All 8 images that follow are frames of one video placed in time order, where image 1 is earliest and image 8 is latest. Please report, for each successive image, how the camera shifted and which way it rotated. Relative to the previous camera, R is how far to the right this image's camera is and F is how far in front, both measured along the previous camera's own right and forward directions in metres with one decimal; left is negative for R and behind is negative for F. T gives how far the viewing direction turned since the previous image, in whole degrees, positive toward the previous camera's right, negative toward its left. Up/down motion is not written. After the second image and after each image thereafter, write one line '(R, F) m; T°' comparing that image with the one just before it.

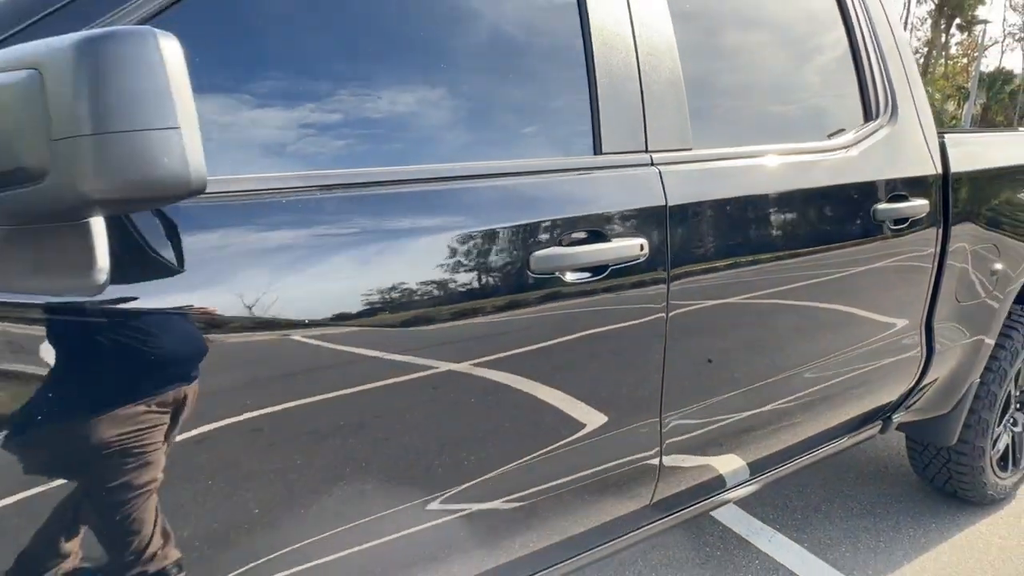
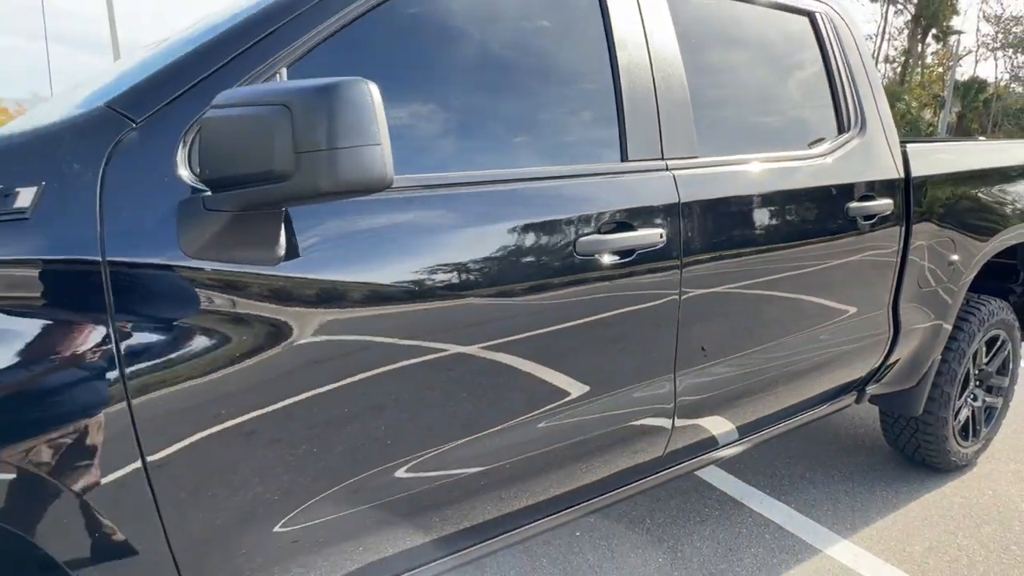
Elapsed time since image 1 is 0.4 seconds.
(-0.2, -0.3) m; +1°
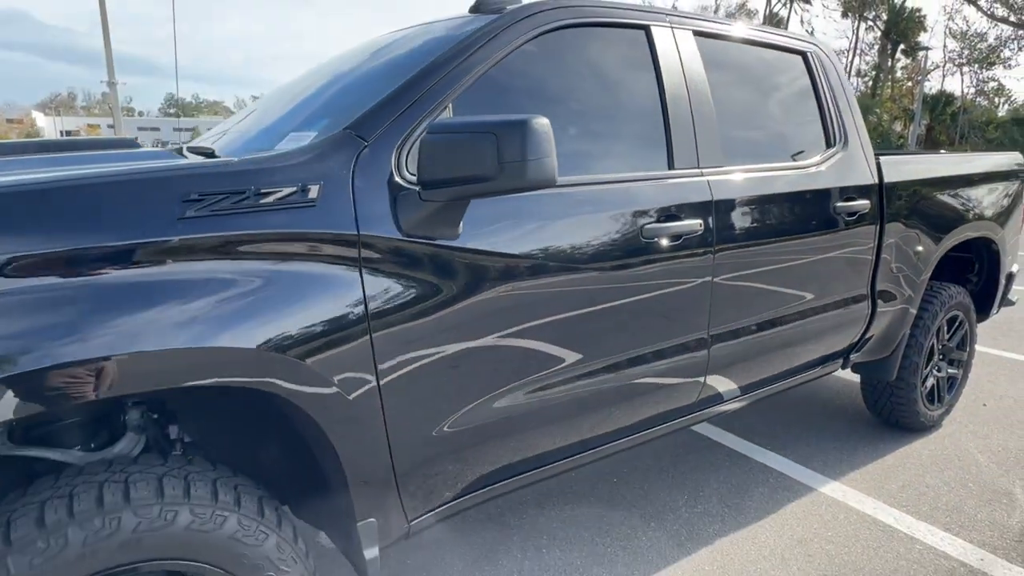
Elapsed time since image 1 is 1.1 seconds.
(-0.3, -0.5) m; +2°
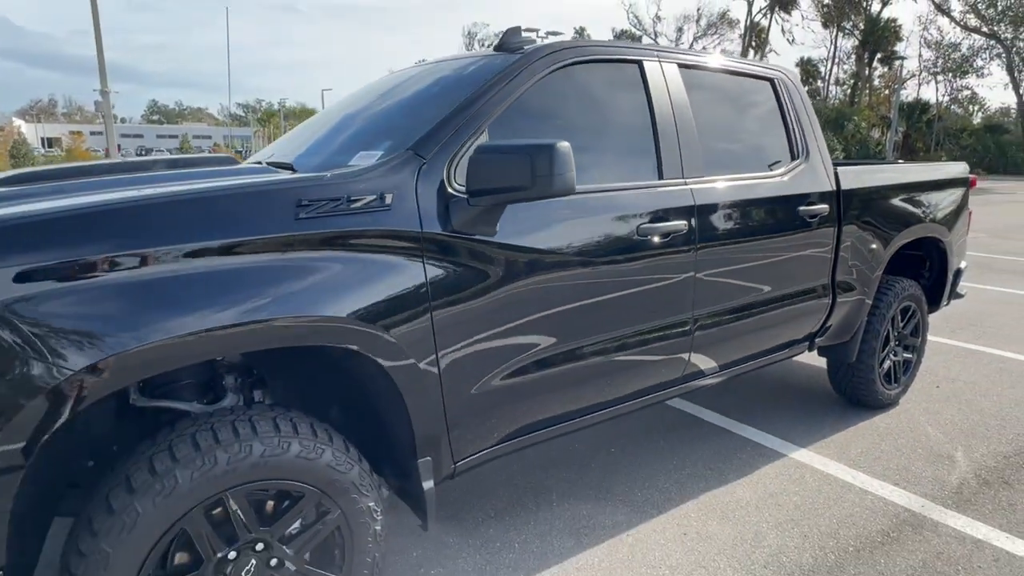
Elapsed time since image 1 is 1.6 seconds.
(-0.1, -0.5) m; +1°
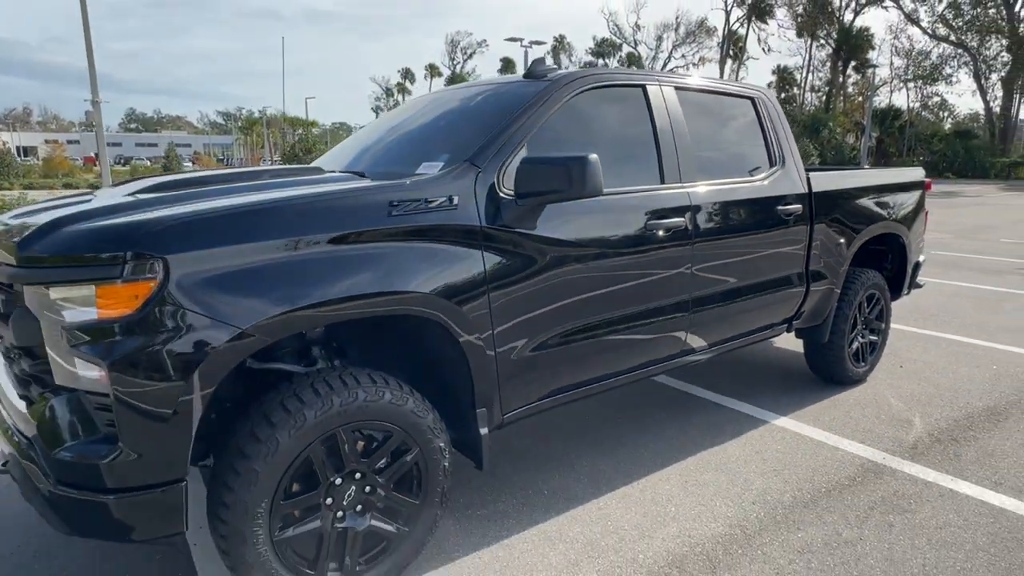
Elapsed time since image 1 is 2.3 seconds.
(-0.2, -0.5) m; +2°
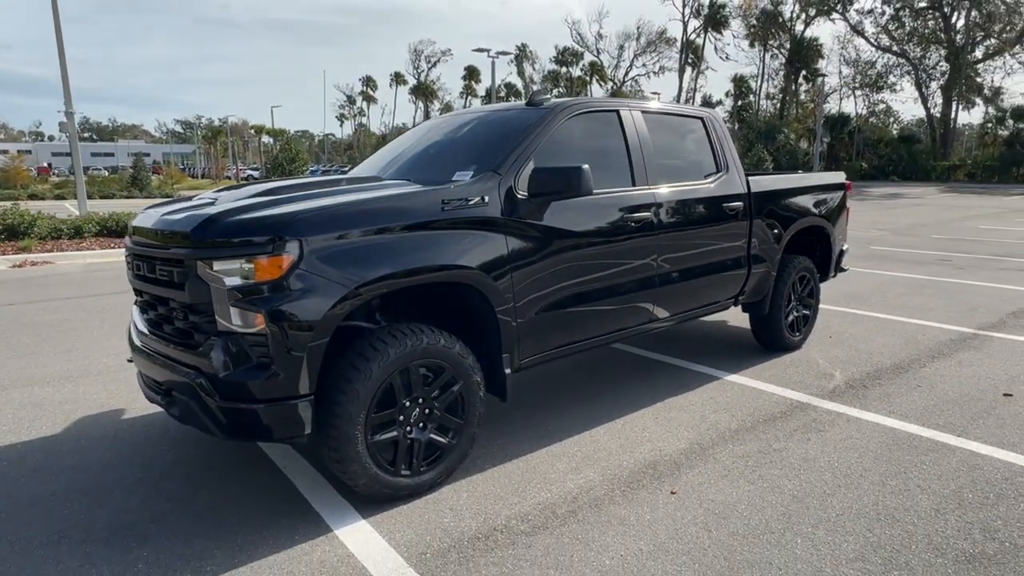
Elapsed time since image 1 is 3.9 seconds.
(-0.3, -0.9) m; +3°
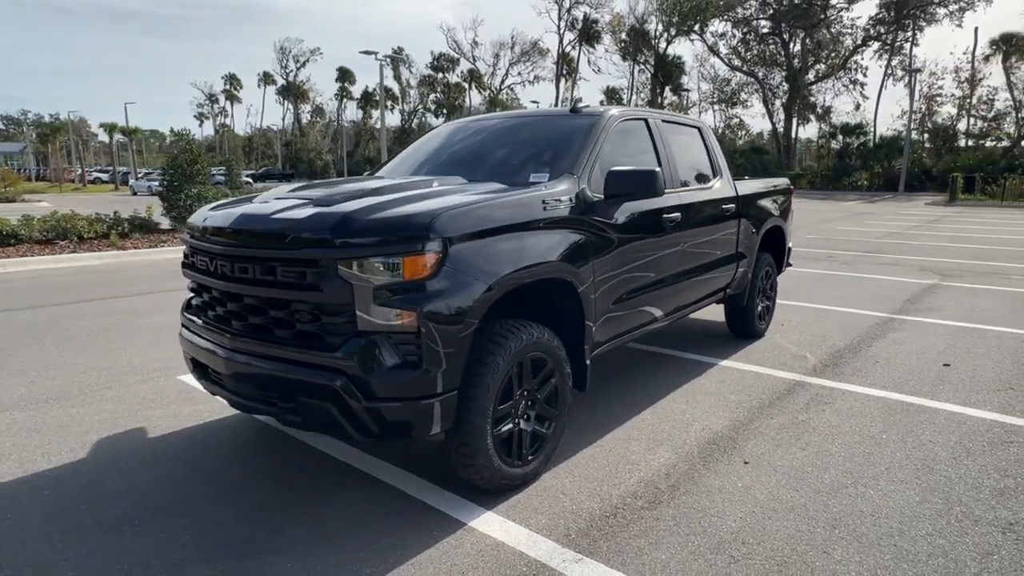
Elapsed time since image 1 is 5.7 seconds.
(-1.2, -0.1) m; +11°
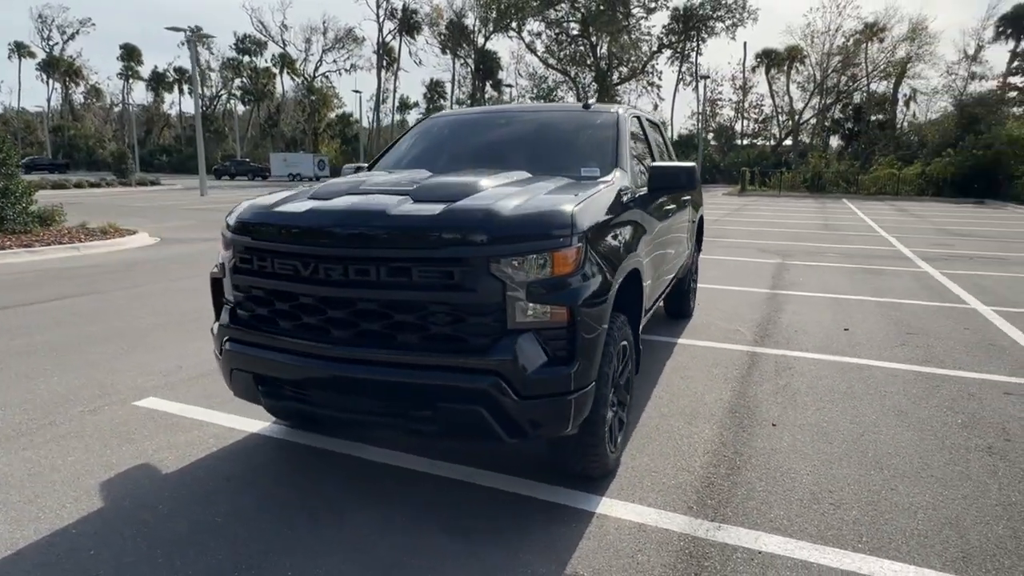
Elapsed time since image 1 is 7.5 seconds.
(-1.4, +0.2) m; +16°
